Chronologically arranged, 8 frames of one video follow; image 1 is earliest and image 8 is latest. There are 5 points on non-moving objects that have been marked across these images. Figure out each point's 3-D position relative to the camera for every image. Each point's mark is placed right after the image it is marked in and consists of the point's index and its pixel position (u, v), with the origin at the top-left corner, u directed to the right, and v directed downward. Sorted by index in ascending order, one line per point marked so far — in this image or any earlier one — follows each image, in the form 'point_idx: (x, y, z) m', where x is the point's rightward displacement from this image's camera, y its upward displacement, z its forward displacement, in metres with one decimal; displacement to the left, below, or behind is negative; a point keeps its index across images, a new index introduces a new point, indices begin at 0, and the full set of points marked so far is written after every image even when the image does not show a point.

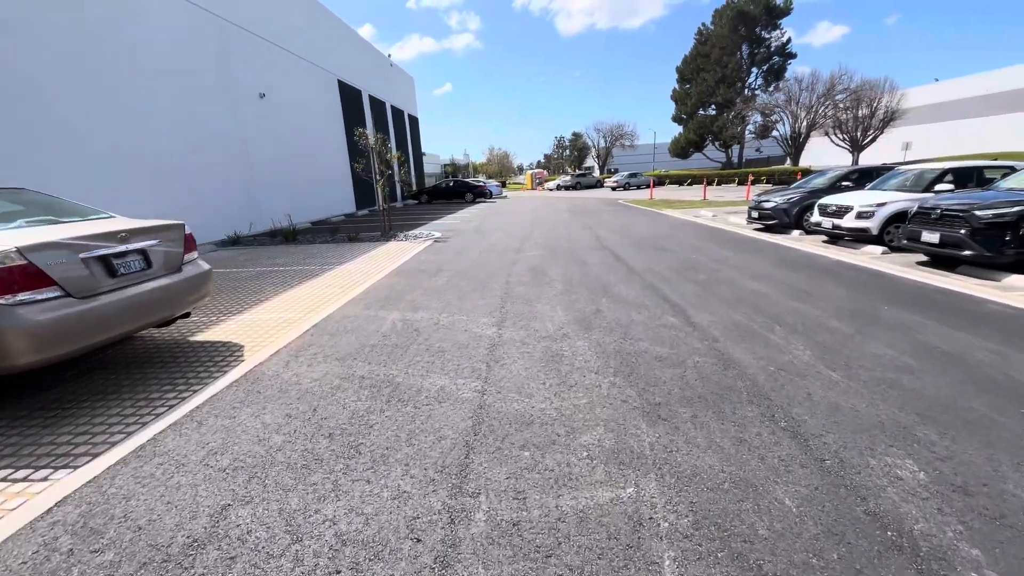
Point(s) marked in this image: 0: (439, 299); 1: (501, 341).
0: (-0.9, -0.1, +5.8) m
1: (-0.1, -0.5, +4.3) m
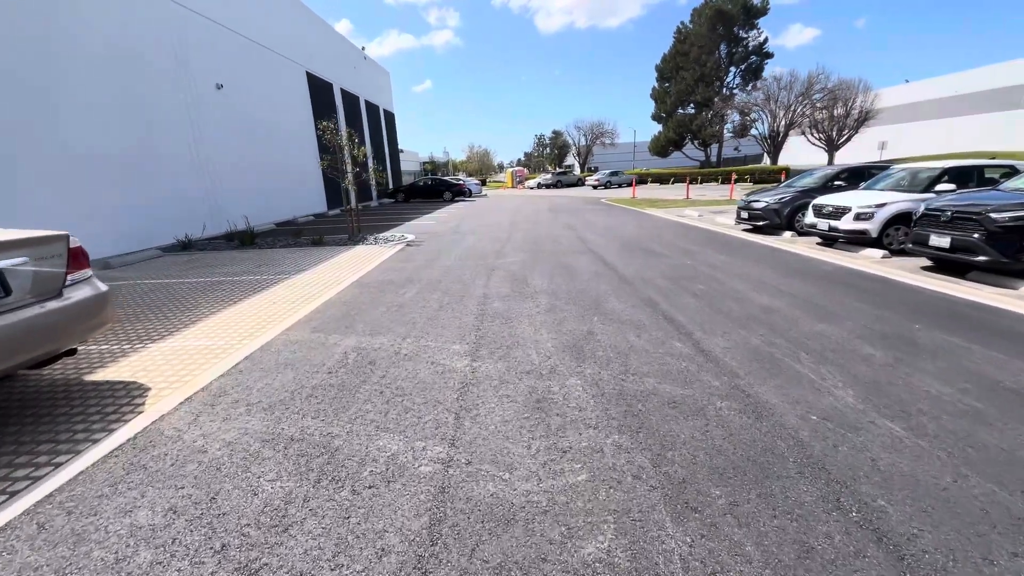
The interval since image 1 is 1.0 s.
0: (-1.2, -0.3, +4.9) m
1: (-0.3, -0.7, +3.4) m
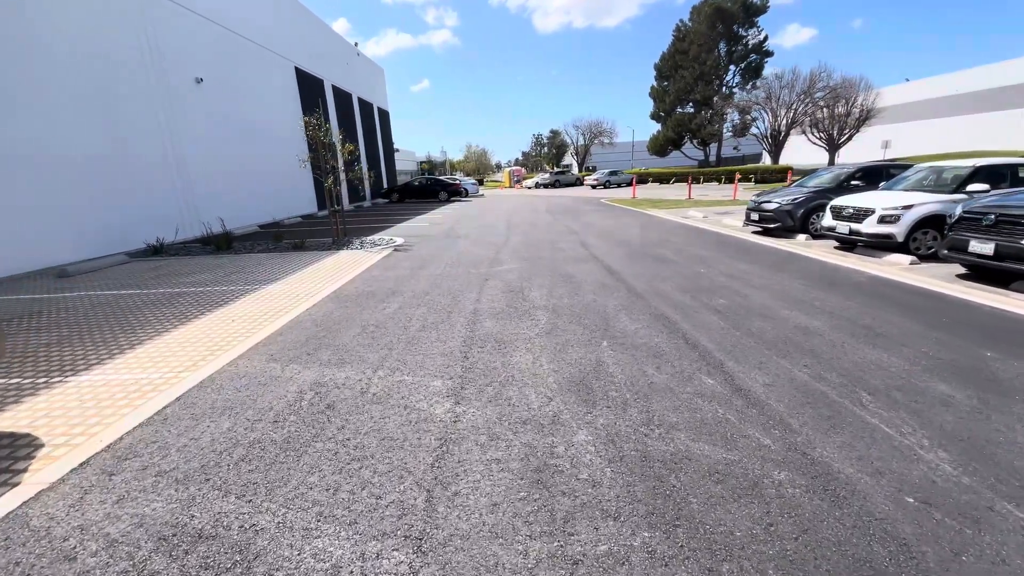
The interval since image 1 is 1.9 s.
0: (-1.2, -0.5, +4.2) m
1: (-0.3, -0.8, +2.7) m
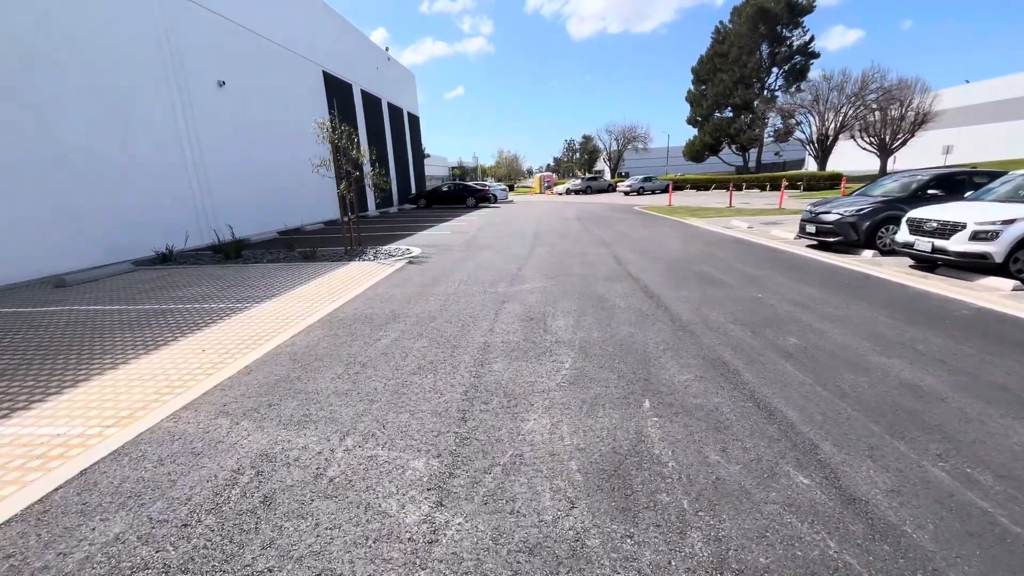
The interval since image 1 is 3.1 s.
0: (-1.1, -0.8, +3.4) m
1: (-0.3, -1.1, +1.8) m
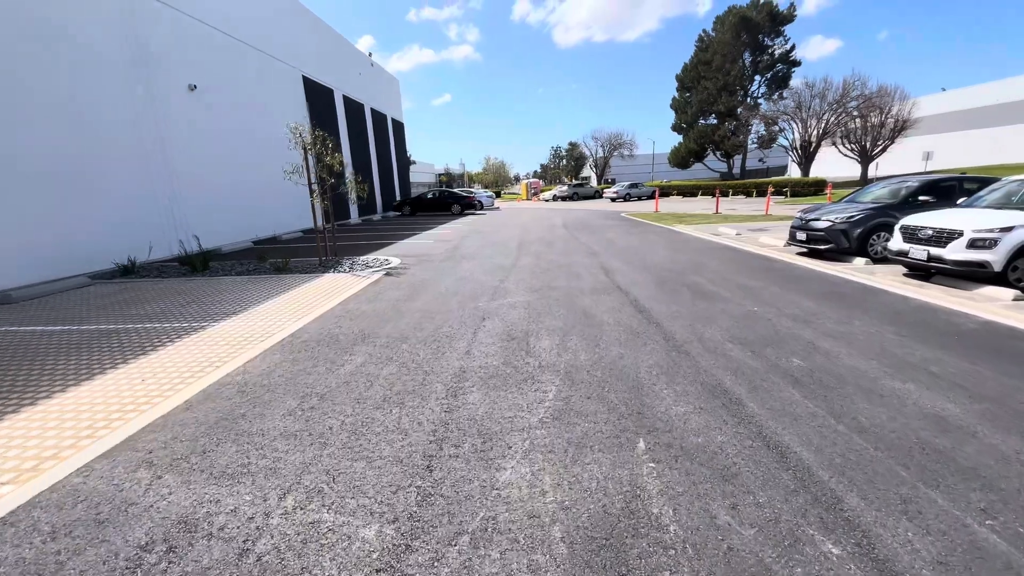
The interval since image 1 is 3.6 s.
0: (-1.3, -0.9, +2.9) m
1: (-0.4, -1.2, +1.4) m
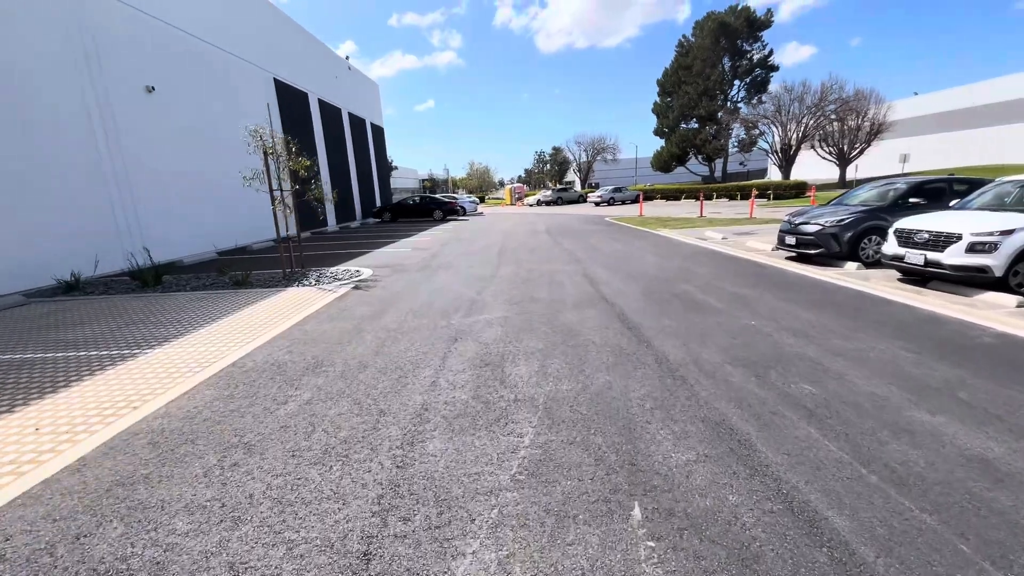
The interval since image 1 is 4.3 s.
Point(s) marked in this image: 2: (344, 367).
0: (-1.4, -1.1, +2.3) m
1: (-0.6, -1.4, +0.8) m
2: (-1.5, -0.7, +4.1) m
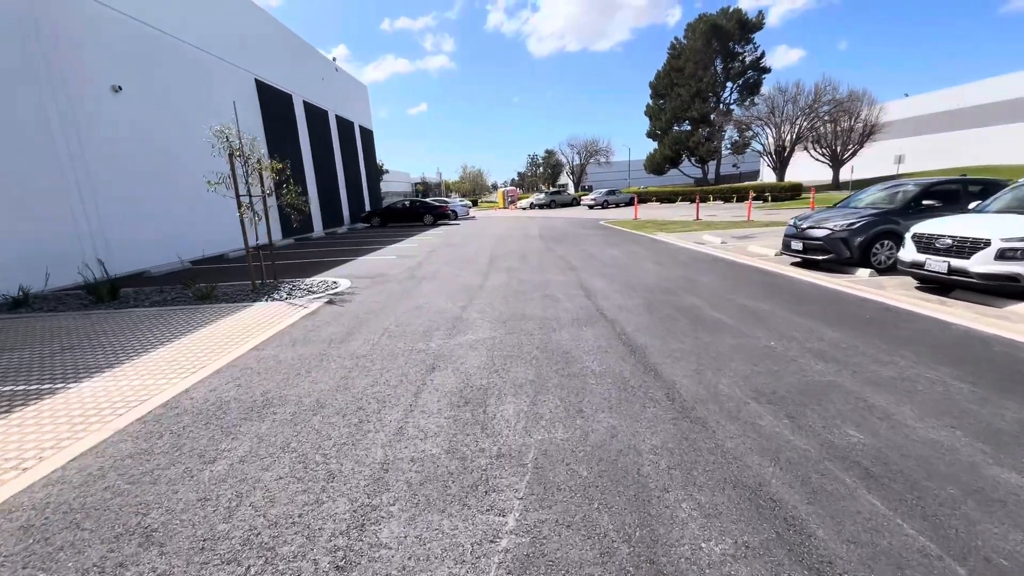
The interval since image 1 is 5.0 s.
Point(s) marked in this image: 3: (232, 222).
0: (-1.5, -1.3, +1.7) m
1: (-0.6, -1.5, +0.2) m
2: (-1.6, -0.9, +3.5) m
3: (-9.1, +2.0, +14.8) m
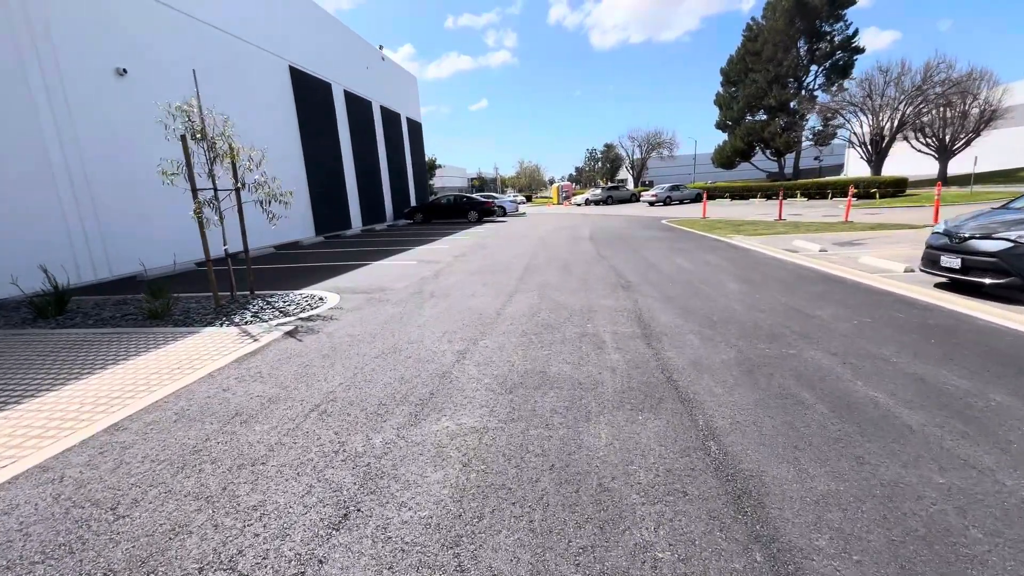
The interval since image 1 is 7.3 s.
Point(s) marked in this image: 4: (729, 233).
0: (-1.9, -1.6, -0.2) m
1: (-1.2, -1.9, -1.8) m
2: (-1.8, -1.2, +1.6) m
3: (-7.8, +2.0, +13.8) m
4: (+6.7, +1.7, +14.4) m
